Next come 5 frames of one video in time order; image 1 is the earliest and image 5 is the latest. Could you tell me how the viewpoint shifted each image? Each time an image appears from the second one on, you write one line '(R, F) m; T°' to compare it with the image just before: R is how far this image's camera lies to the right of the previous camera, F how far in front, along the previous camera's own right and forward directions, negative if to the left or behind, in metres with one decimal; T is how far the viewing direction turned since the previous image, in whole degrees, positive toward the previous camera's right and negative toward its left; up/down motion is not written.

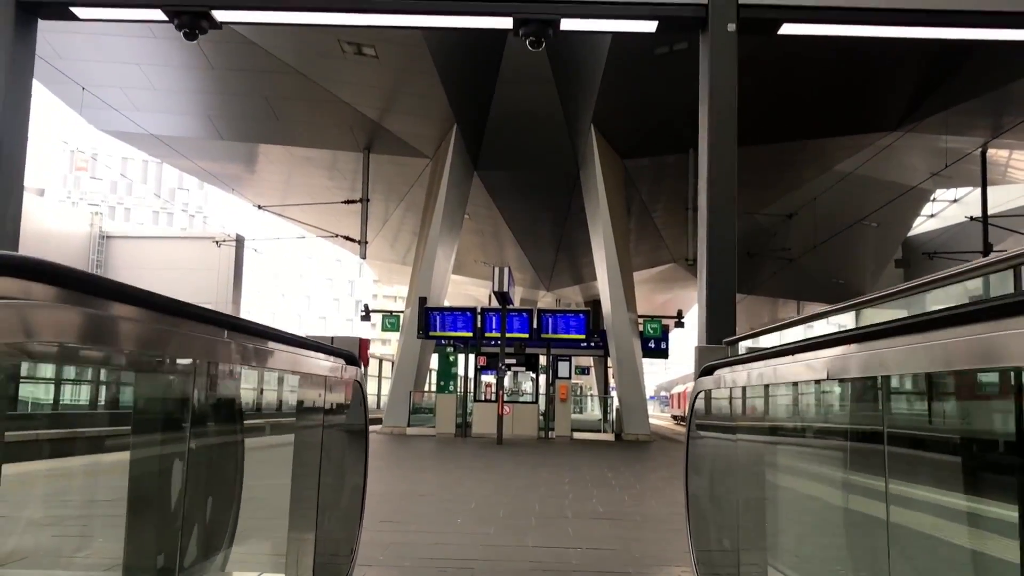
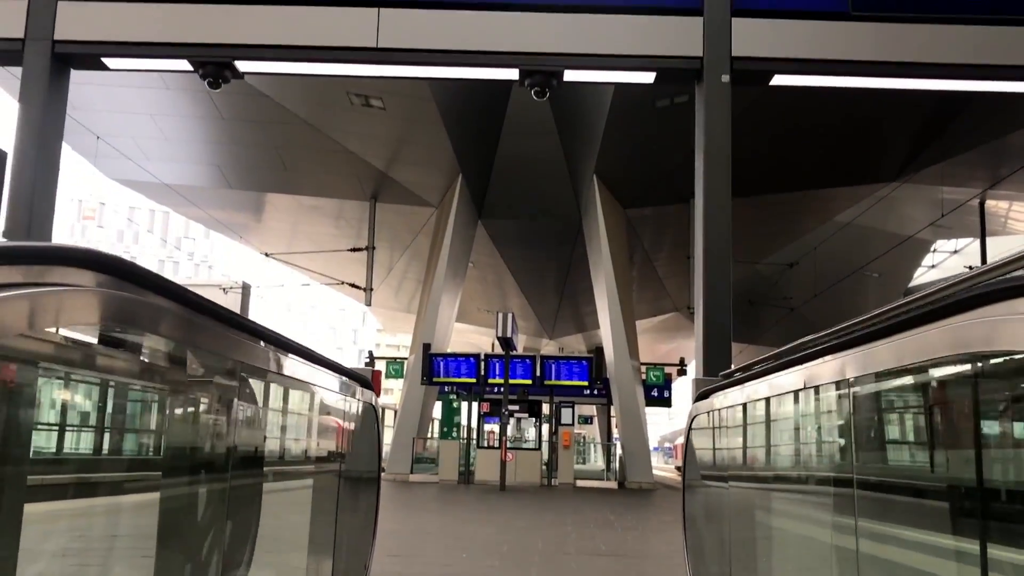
(0.0, -0.1) m; 0°
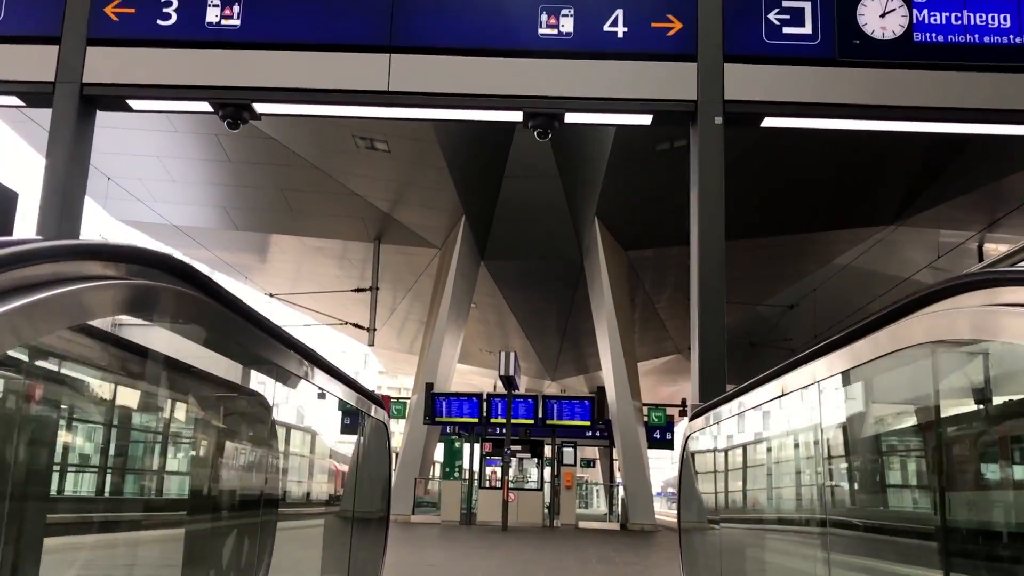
(0.0, -0.1) m; 0°
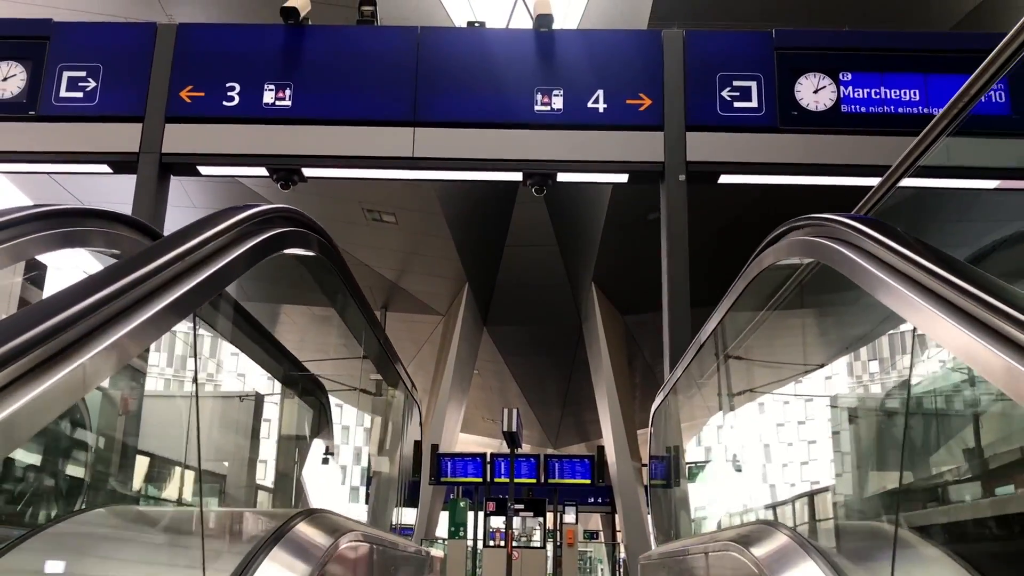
(0.0, -0.6) m; 0°
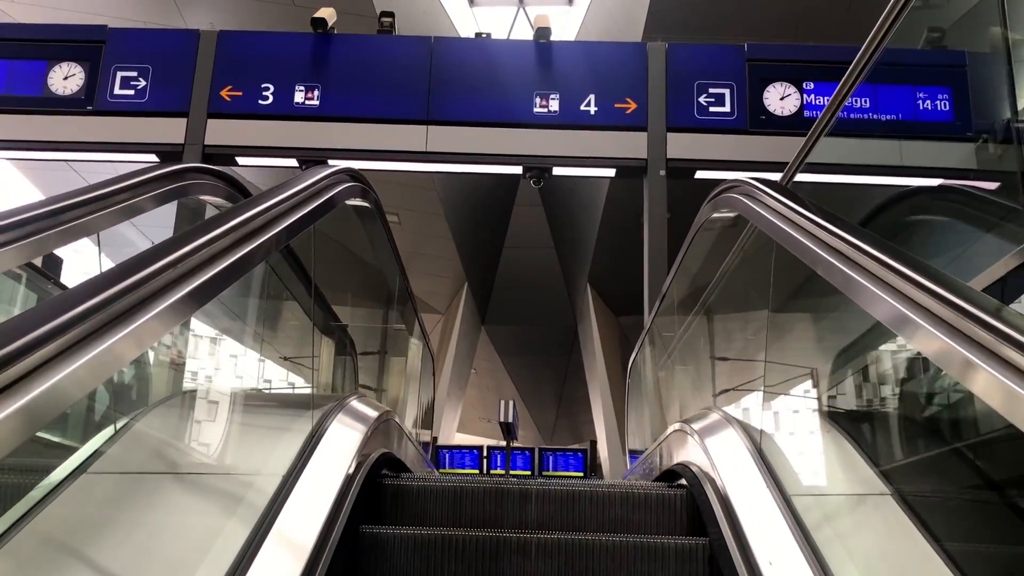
(0.0, -0.5) m; 0°
